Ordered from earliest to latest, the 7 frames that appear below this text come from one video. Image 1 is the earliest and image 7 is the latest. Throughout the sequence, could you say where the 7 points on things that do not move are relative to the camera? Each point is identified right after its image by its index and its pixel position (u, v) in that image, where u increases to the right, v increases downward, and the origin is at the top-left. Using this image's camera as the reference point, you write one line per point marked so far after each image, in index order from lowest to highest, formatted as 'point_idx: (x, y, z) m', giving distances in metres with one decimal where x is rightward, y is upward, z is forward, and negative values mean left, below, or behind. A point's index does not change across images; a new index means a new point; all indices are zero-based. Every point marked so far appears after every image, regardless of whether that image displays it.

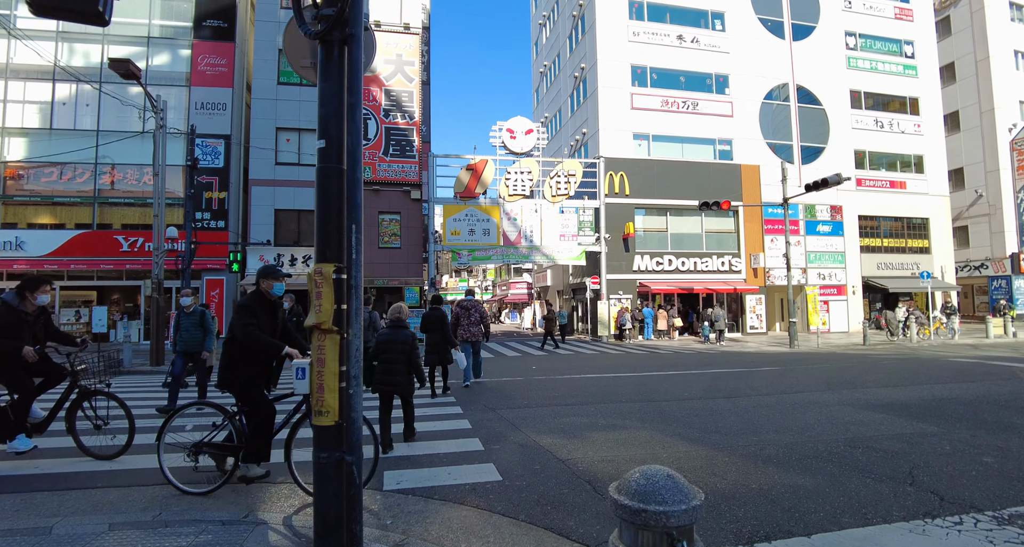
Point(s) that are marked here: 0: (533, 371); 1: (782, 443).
0: (+0.6, -2.4, +13.3) m
1: (+2.7, -1.7, +5.5) m
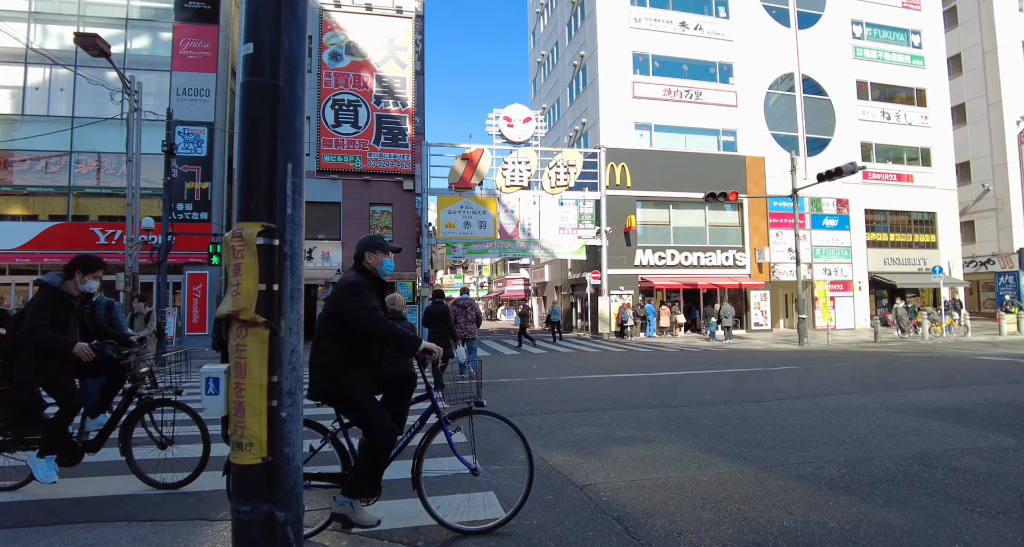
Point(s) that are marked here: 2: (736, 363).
0: (+0.5, -2.2, +12.4) m
1: (+2.8, -1.6, +4.5) m
2: (+5.7, -2.3, +13.6) m
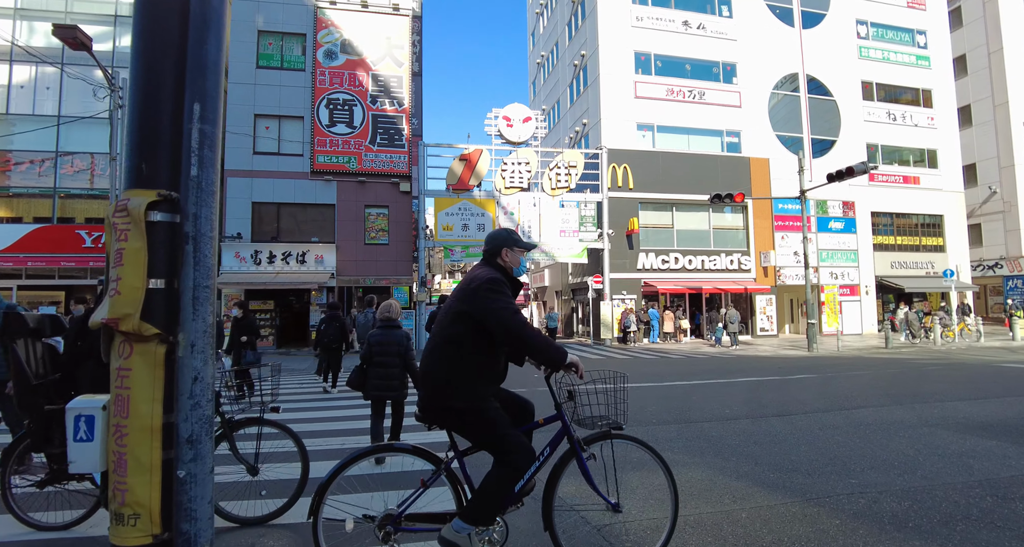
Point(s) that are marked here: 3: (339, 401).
0: (+0.5, -2.3, +11.7) m
1: (+2.8, -1.6, +3.9) m
2: (+5.7, -2.3, +13.0) m
3: (-3.1, -2.3, +9.8) m
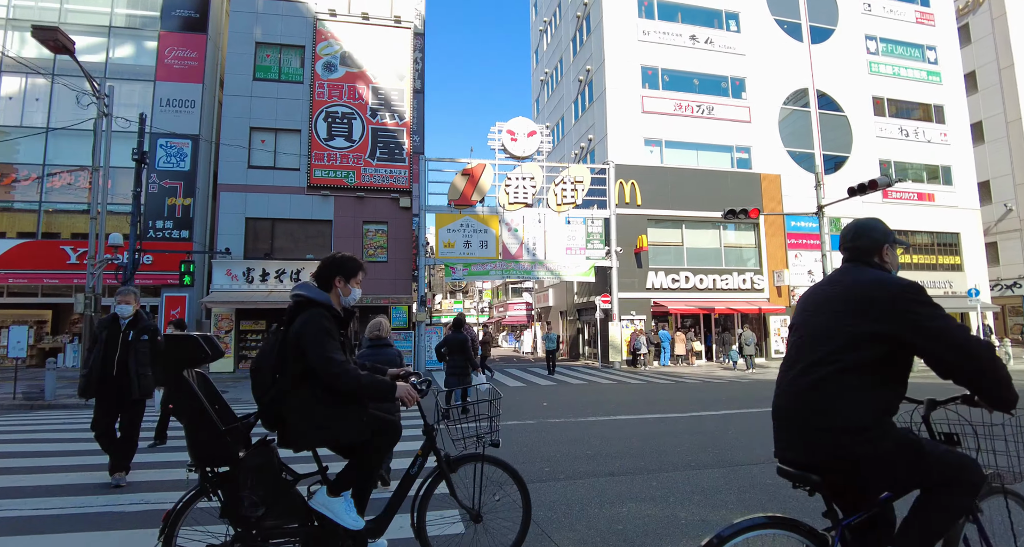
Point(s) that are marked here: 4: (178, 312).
0: (+0.7, -2.6, +10.7) m
1: (+2.9, -1.6, +2.9) m
2: (+5.8, -2.7, +12.0) m
3: (-3.0, -2.6, +8.8) m
4: (-11.8, -1.4, +19.0) m
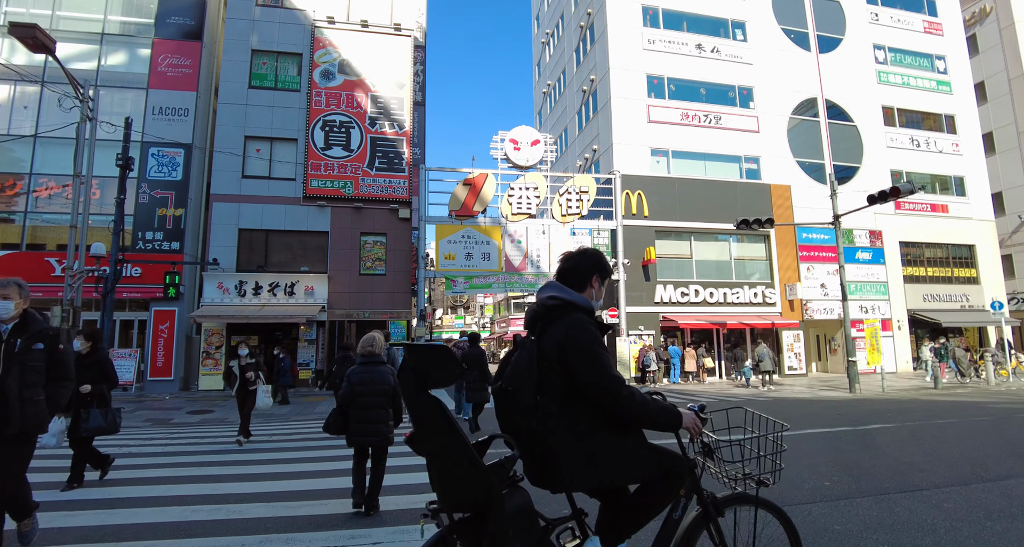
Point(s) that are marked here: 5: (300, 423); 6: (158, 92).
0: (+0.8, -2.8, +9.9) m
1: (+3.0, -1.6, +2.1) m
2: (+5.9, -3.0, +11.1) m
3: (-2.9, -2.7, +7.9) m
4: (-11.6, -1.8, +18.2) m
5: (-5.0, -3.5, +12.9) m
6: (-12.8, +6.5, +19.5) m
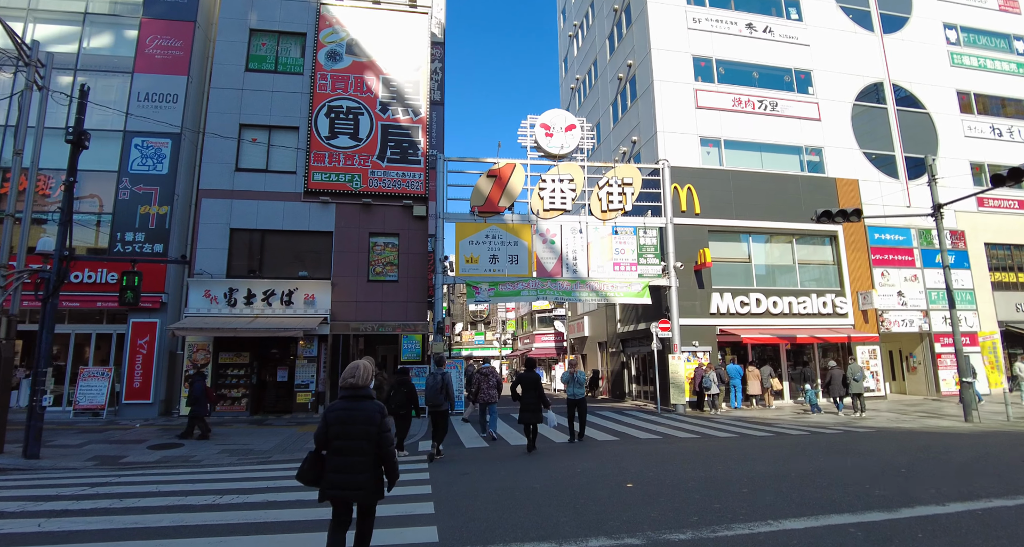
0: (+1.4, -2.7, +6.9) m
1: (+3.4, -1.2, -0.9) m
2: (+6.6, -2.8, +8.0) m
3: (-2.3, -2.6, +5.2) m
4: (-10.7, -2.0, +15.7) m
5: (-4.2, -3.5, +10.1) m
6: (-11.8, +6.3, +17.3) m
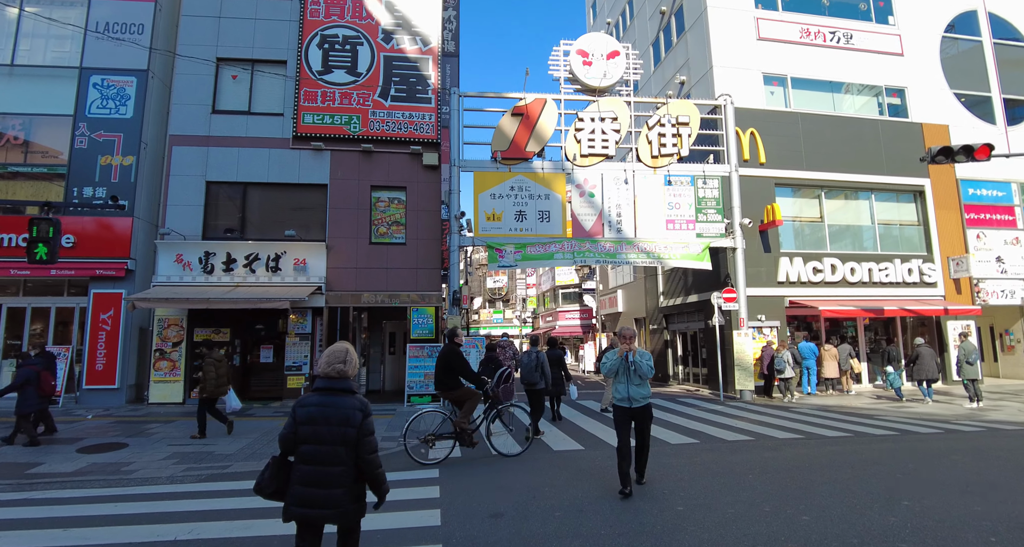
0: (+1.9, -2.0, +4.1) m
1: (+3.6, -0.8, -3.8) m
2: (+7.2, -2.1, +5.0) m
3: (-1.9, -2.0, +2.5) m
4: (-9.9, -1.1, +13.3) m
5: (-3.6, -2.7, +7.5) m
6: (-11.0, +7.3, +14.6) m
